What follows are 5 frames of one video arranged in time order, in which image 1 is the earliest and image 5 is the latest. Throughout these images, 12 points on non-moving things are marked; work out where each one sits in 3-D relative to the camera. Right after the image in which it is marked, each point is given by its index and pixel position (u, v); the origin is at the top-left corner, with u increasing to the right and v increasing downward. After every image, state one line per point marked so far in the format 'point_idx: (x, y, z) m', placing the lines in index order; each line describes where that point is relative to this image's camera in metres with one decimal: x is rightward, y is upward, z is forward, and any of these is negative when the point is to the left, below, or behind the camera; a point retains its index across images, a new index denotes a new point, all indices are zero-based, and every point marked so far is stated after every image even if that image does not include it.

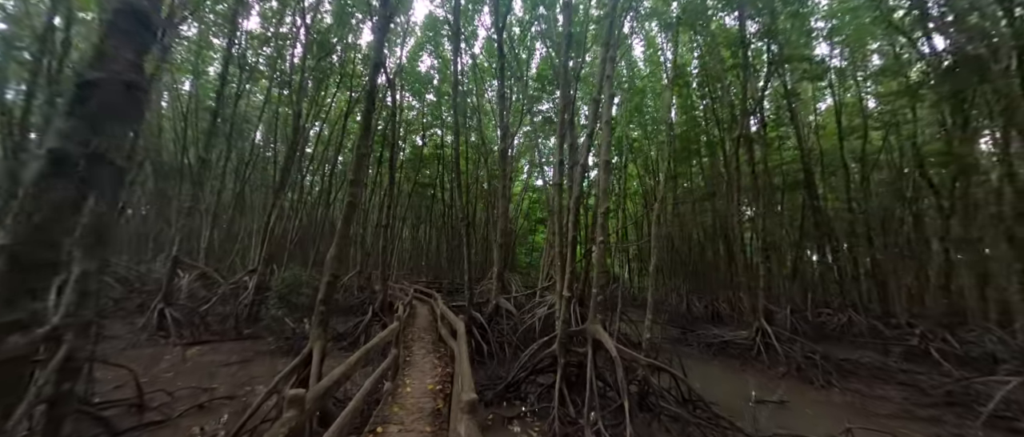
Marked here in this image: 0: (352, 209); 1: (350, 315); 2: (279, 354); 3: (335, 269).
0: (-1.7, 0.0, +3.4) m
1: (-6.0, -3.6, +11.8) m
2: (-4.3, -2.5, +5.9) m
3: (-1.8, -0.6, +3.3) m
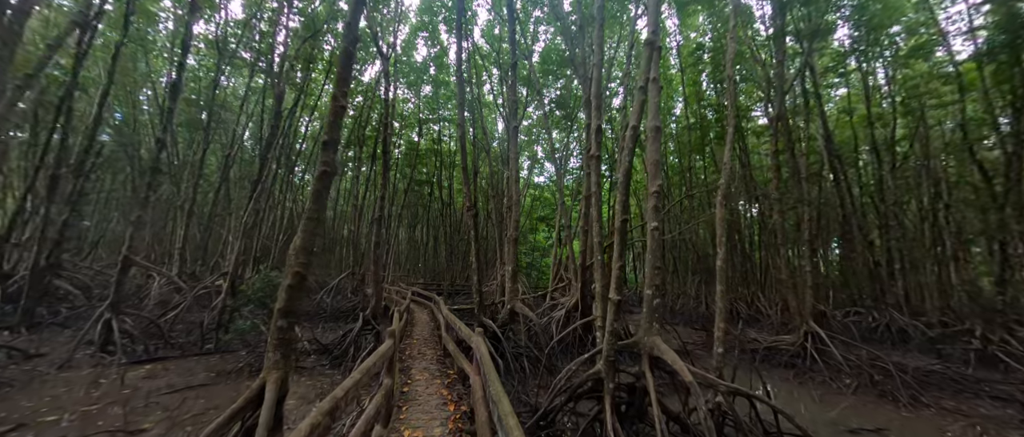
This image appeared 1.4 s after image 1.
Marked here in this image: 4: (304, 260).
0: (-1.4, +0.2, +2.4) m
1: (-5.8, -3.4, +10.7) m
2: (-4.0, -2.3, +4.9) m
3: (-1.5, -0.4, +2.3) m
4: (-1.5, -0.3, +2.3) m
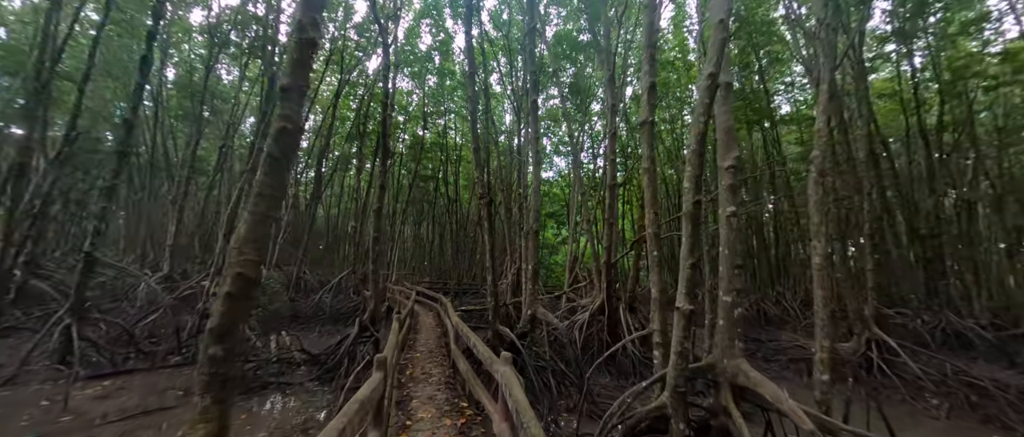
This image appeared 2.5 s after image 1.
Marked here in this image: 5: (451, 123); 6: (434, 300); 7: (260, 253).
0: (-1.2, +0.3, +1.7) m
1: (-5.4, -3.3, +10.1) m
2: (-3.7, -2.2, +4.2) m
3: (-1.3, -0.3, +1.6) m
4: (-1.3, -0.2, +1.6) m
5: (-3.3, +5.2, +17.8) m
6: (-2.8, -2.9, +11.6) m
7: (-1.3, -0.2, +1.6) m
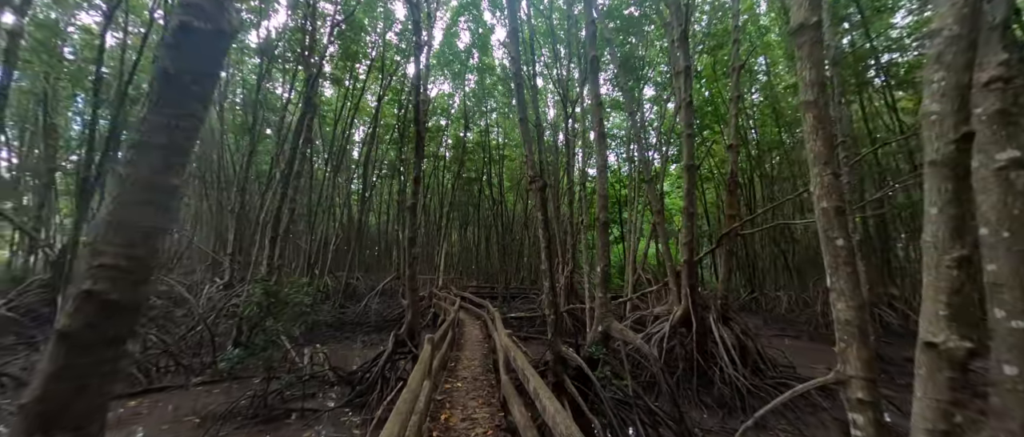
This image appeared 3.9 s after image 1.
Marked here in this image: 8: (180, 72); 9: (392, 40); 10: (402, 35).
0: (-0.9, +0.4, +0.9) m
1: (-3.8, -3.4, +9.8) m
2: (-3.0, -2.2, +3.8) m
3: (-1.0, -0.2, +0.8) m
4: (-1.0, -0.1, +0.8) m
5: (-1.0, +5.2, +17.2) m
6: (-1.0, -2.9, +10.9) m
7: (-1.0, -0.1, +0.9) m
8: (-1.0, +0.4, +0.9) m
9: (-4.7, +6.9, +12.5) m
10: (-4.1, +6.9, +12.1) m
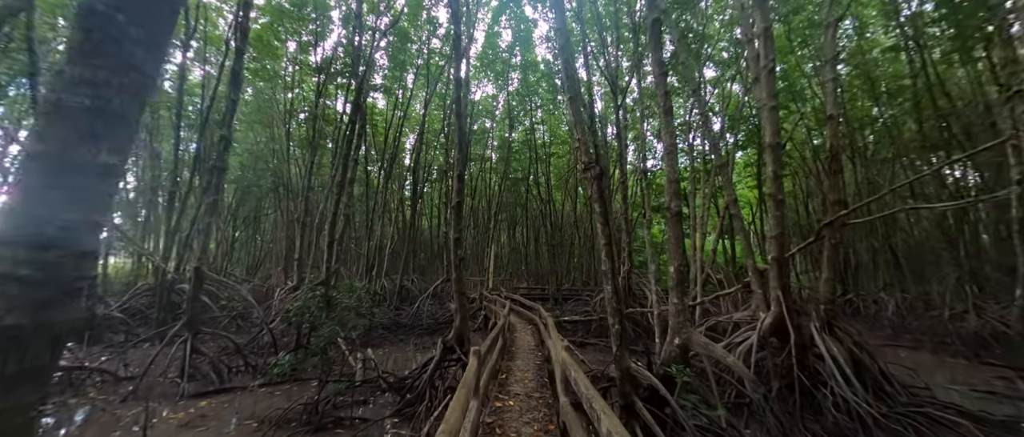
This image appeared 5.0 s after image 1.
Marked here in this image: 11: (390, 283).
0: (-0.8, +0.4, +0.7) m
1: (-2.2, -3.5, +9.8) m
2: (-2.4, -2.3, +3.8) m
3: (-0.9, -0.2, +0.6) m
4: (-0.9, -0.1, +0.6) m
5: (+1.4, +5.2, +16.8) m
6: (+0.7, -2.9, +10.6) m
7: (-0.9, -0.1, +0.6) m
8: (-0.9, +0.4, +0.7) m
9: (-3.0, +6.8, +12.8) m
10: (-2.6, +6.8, +12.2) m
11: (-4.9, -2.6, +13.0) m
